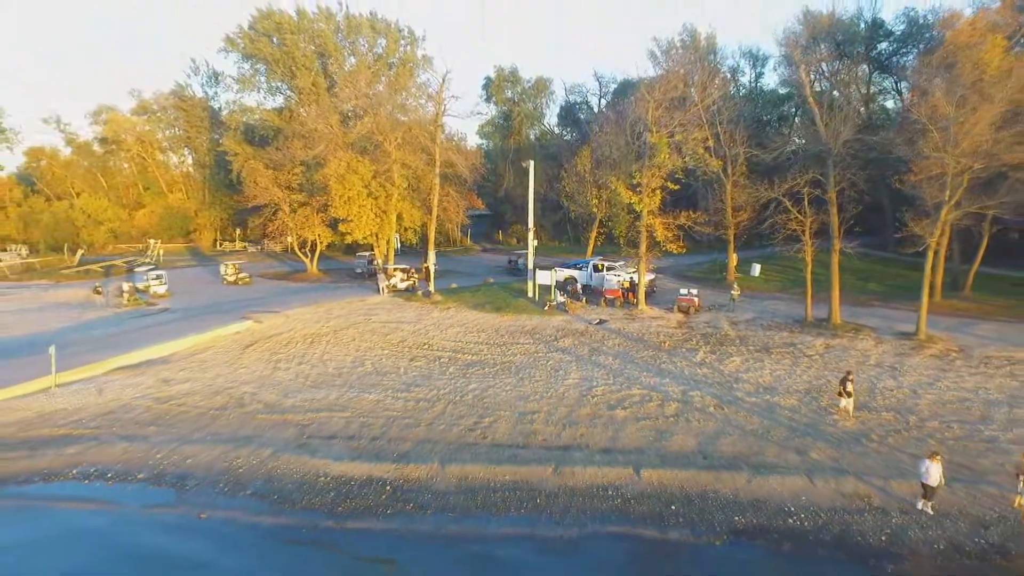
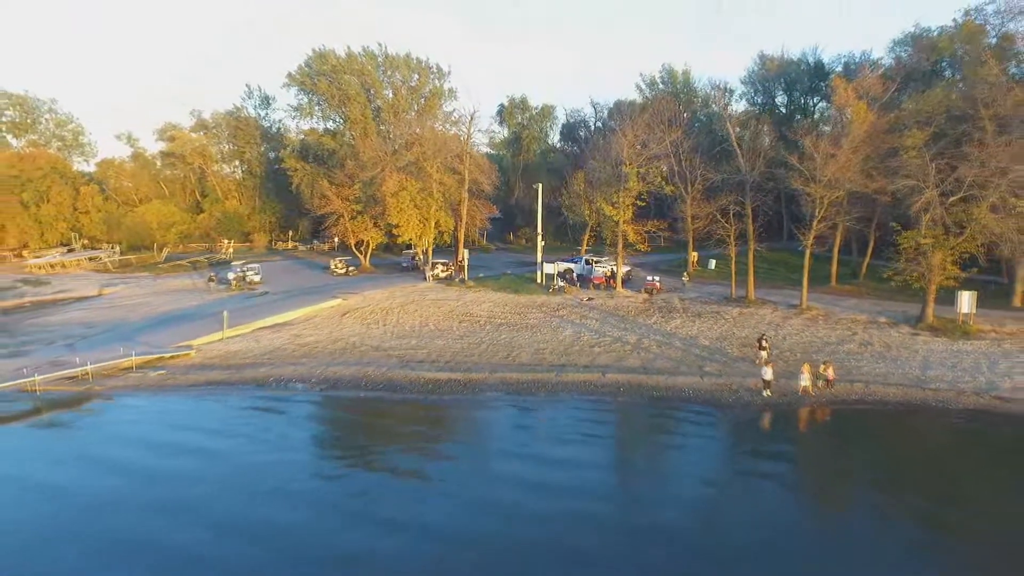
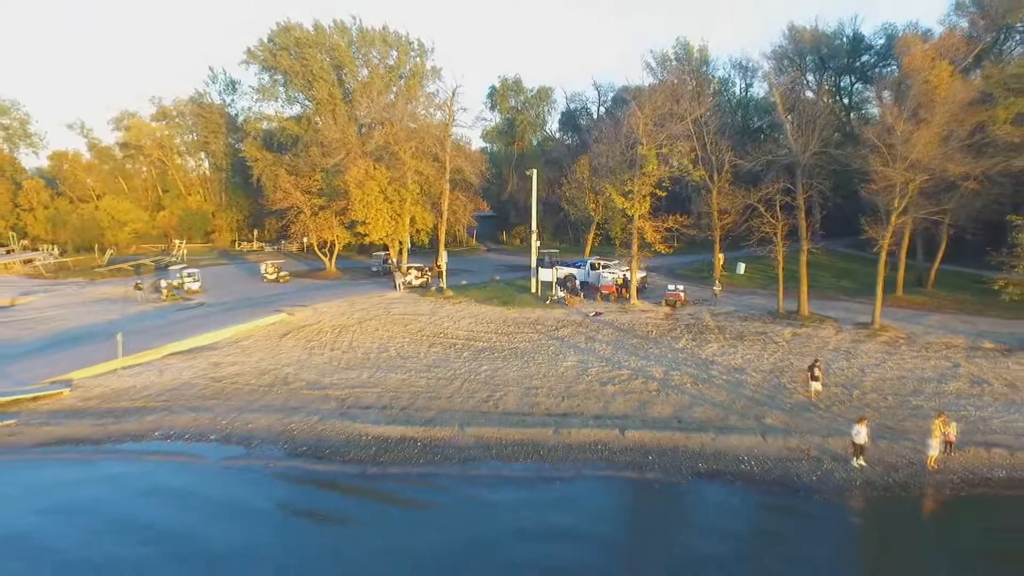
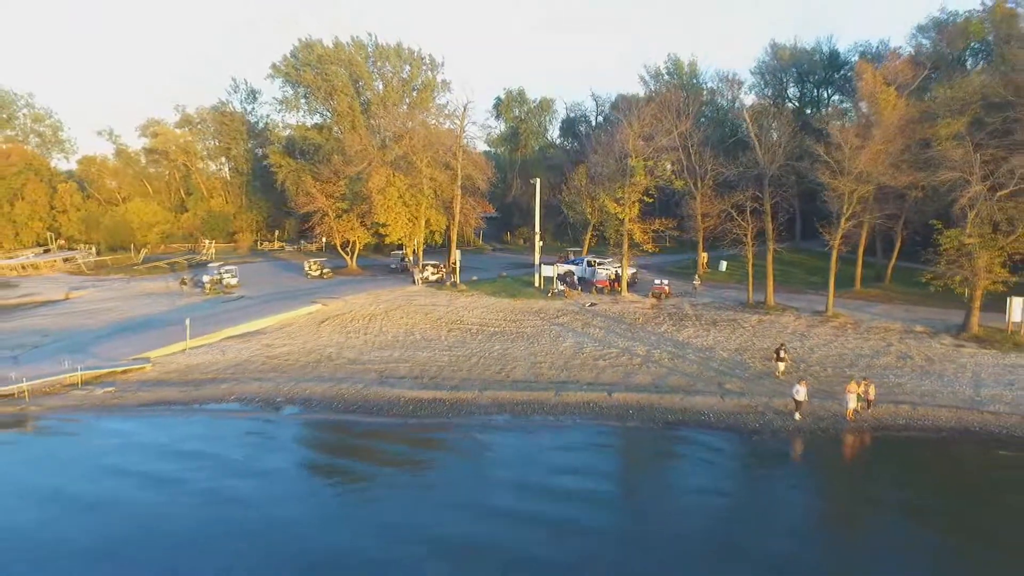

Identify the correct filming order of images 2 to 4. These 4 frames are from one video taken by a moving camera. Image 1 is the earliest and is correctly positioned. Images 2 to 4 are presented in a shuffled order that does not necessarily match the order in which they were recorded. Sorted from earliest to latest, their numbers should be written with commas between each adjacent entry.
3, 4, 2
